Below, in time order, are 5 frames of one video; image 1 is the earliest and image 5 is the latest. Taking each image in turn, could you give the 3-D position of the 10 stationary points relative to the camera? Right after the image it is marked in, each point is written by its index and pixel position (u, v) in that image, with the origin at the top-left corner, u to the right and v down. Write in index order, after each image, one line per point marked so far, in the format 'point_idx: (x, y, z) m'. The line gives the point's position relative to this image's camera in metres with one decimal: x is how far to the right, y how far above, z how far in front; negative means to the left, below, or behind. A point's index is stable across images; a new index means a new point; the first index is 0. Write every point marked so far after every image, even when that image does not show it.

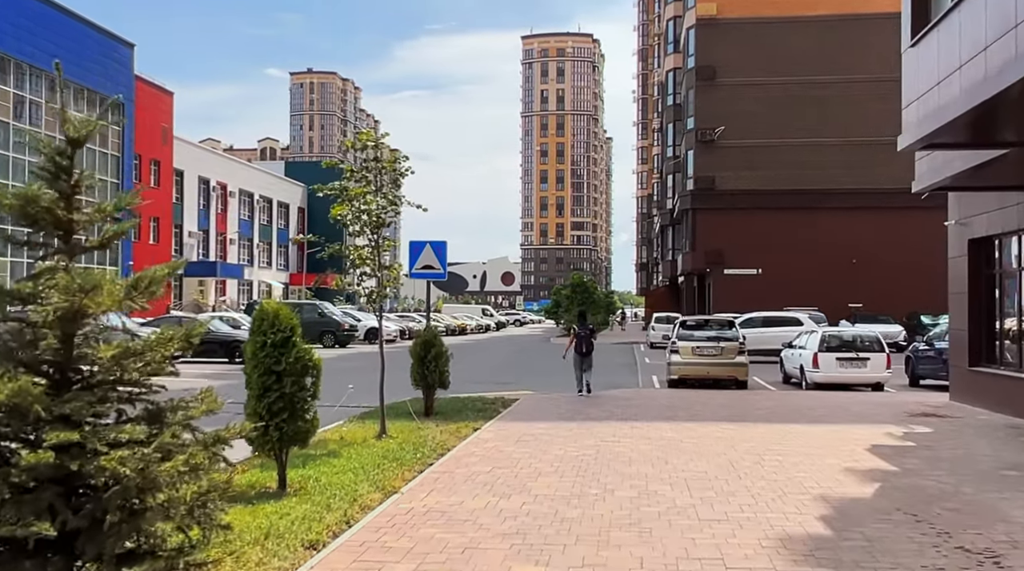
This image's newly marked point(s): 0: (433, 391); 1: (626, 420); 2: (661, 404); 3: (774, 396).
0: (-1.2, -1.5, +14.4) m
1: (+1.6, -1.9, +13.7) m
2: (+2.5, -1.9, +16.2) m
3: (+4.8, -2.0, +18.1) m
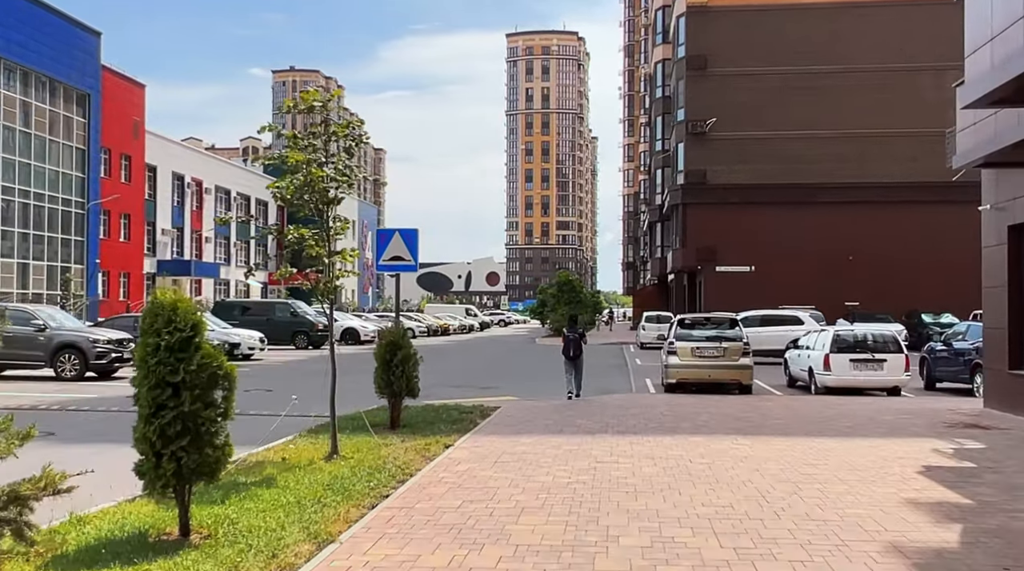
0: (-1.4, -1.4, +12.5) m
1: (+1.4, -1.8, +11.8) m
2: (+2.2, -1.8, +14.3) m
3: (+4.5, -1.9, +16.3) m
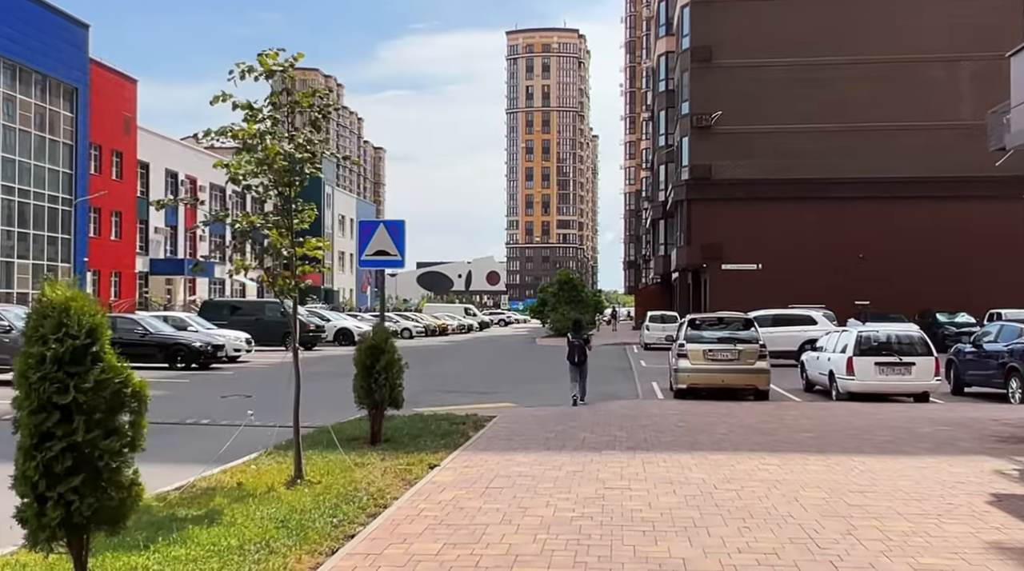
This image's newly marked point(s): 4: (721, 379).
0: (-1.5, -1.4, +11.1) m
1: (+1.3, -1.7, +10.4) m
2: (+2.1, -1.8, +12.9) m
3: (+4.5, -1.9, +14.9) m
4: (+3.6, -1.6, +17.1) m
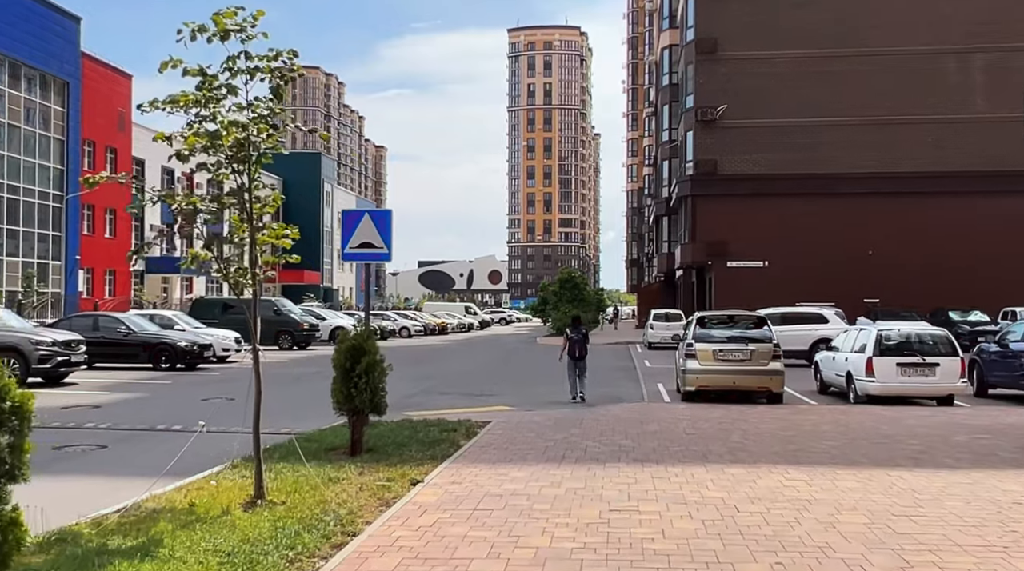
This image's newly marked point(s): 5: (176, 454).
0: (-1.5, -1.3, +10.1) m
1: (+1.3, -1.7, +9.4) m
2: (+2.1, -1.7, +11.9) m
3: (+4.4, -1.8, +13.8) m
4: (+3.6, -1.5, +16.0) m
5: (-3.8, -1.9, +11.0) m
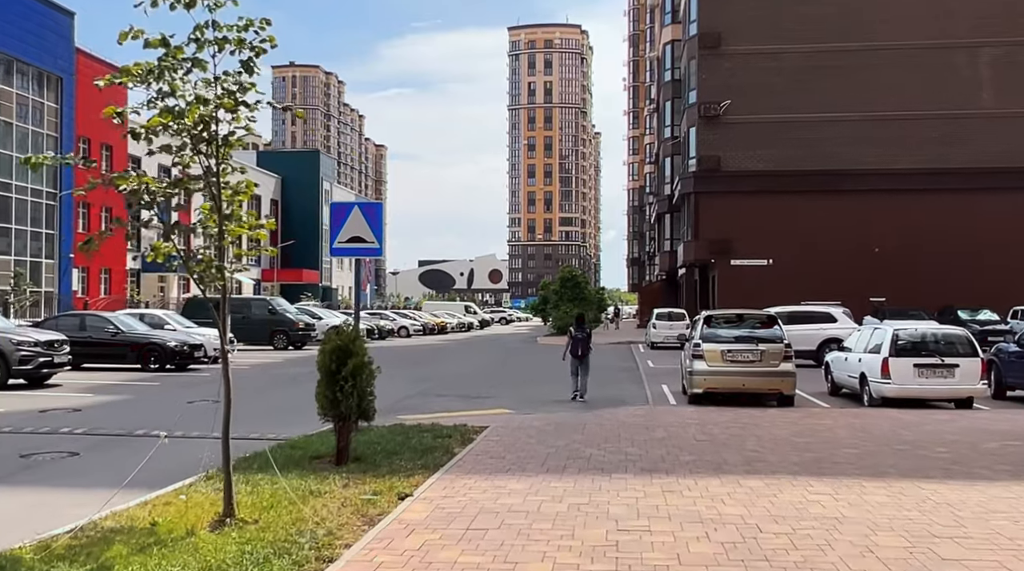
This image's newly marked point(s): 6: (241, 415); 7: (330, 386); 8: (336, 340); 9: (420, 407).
0: (-1.5, -1.3, +9.4) m
1: (+1.2, -1.6, +8.7) m
2: (+2.1, -1.7, +11.2) m
3: (+4.4, -1.8, +13.1) m
4: (+3.6, -1.5, +15.3) m
5: (-3.8, -1.9, +10.3) m
6: (-4.5, -2.1, +16.5) m
7: (-1.7, -0.9, +9.2) m
8: (-1.7, -0.5, +9.3) m
9: (-1.6, -2.1, +16.6) m
